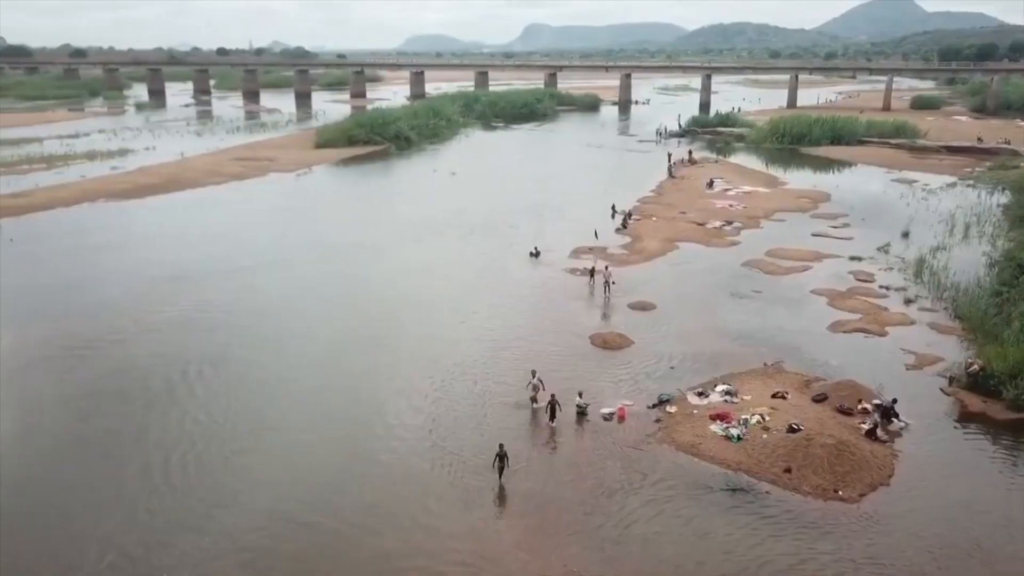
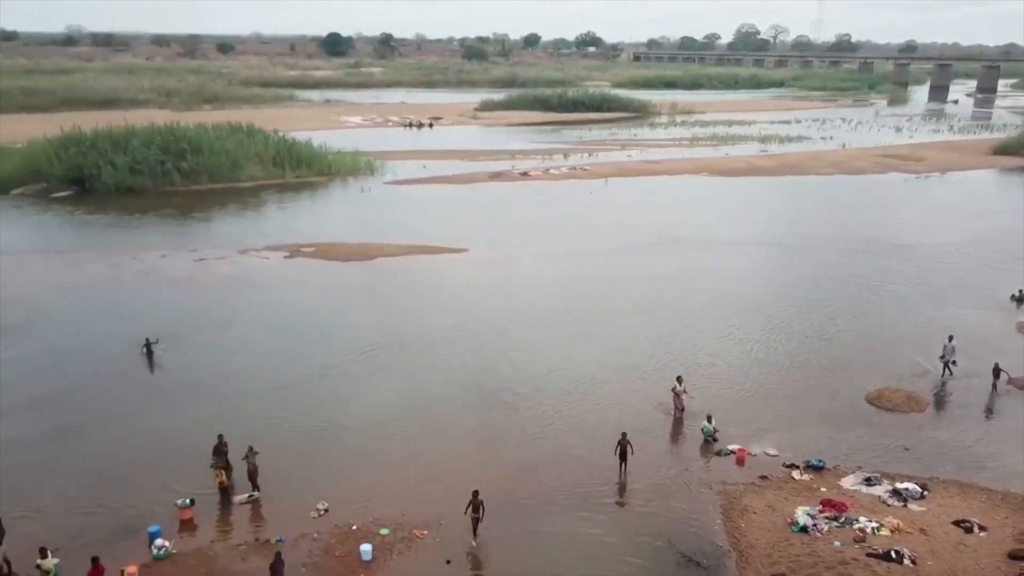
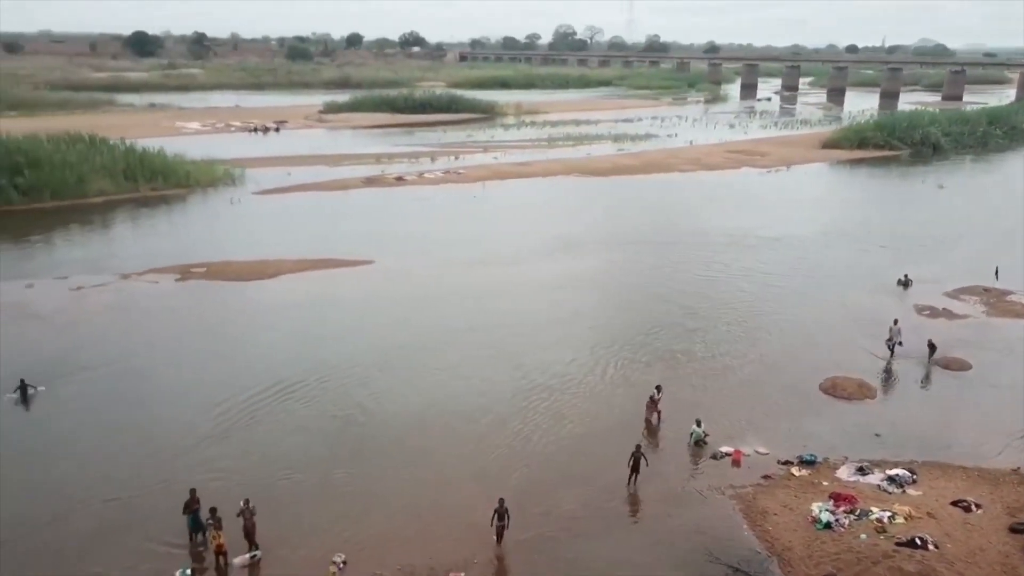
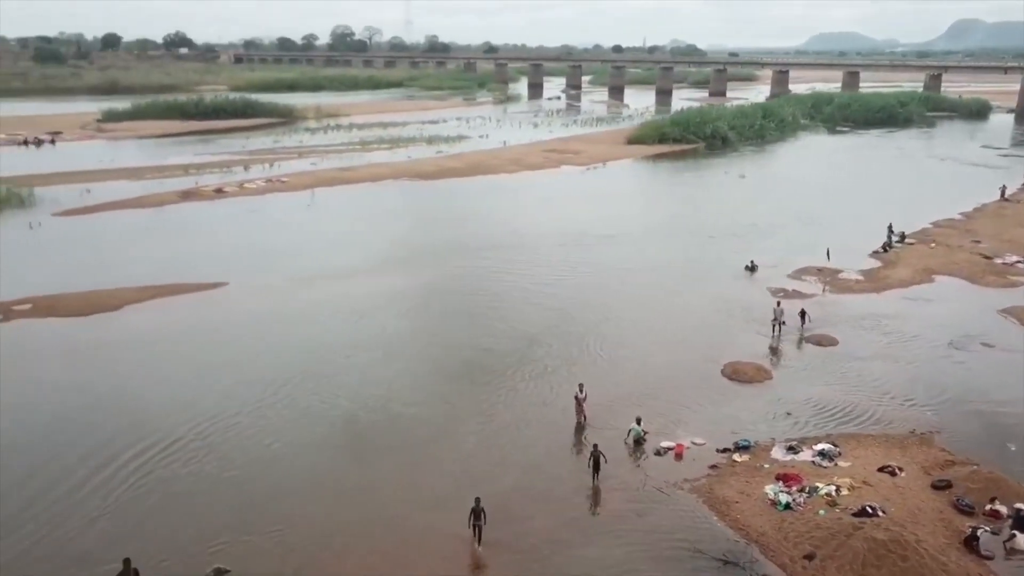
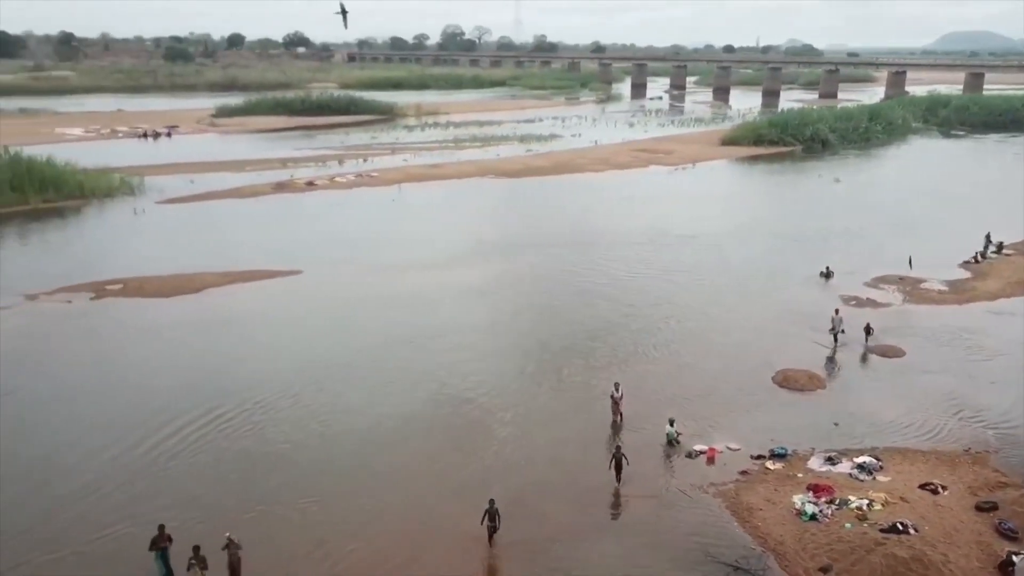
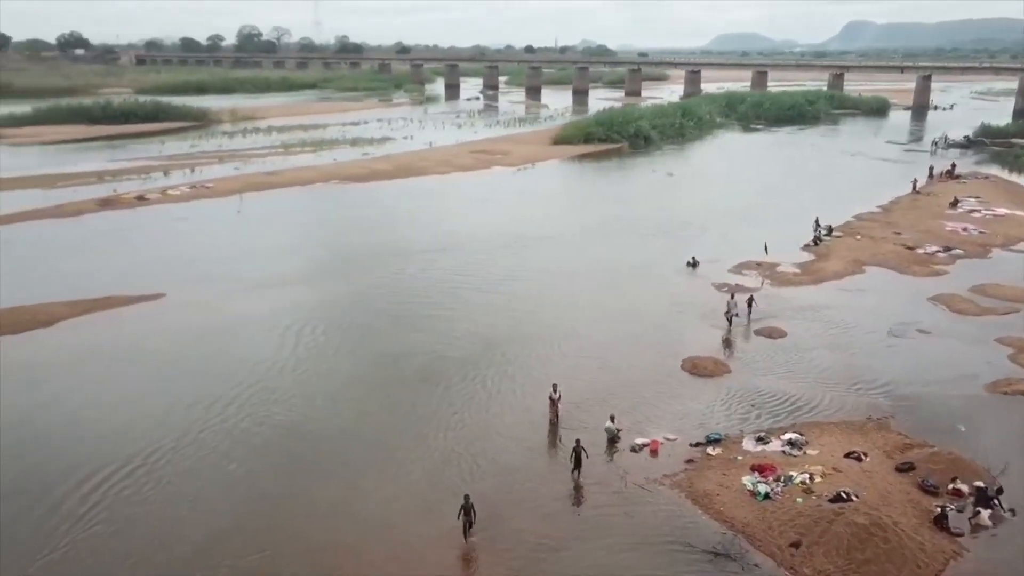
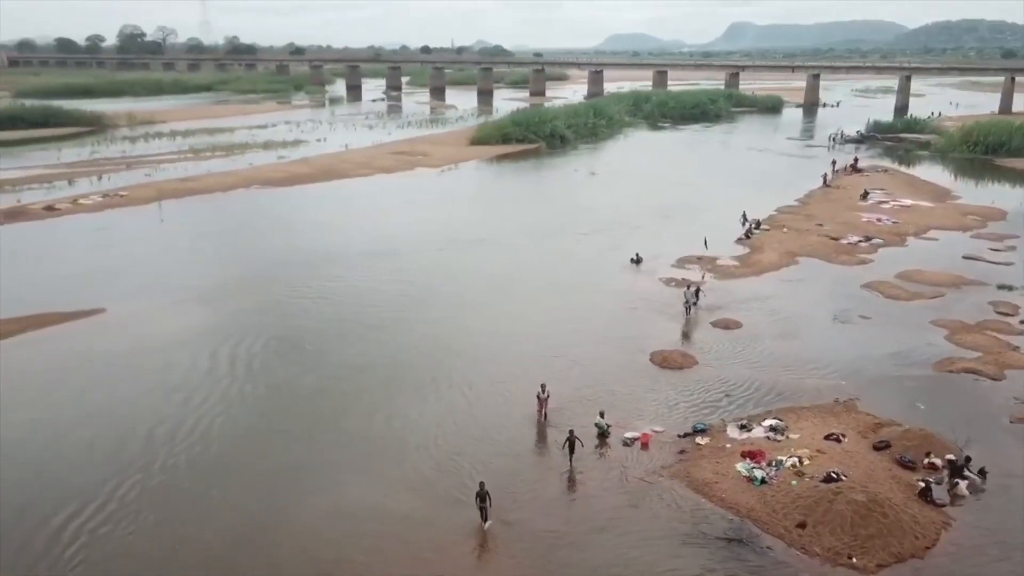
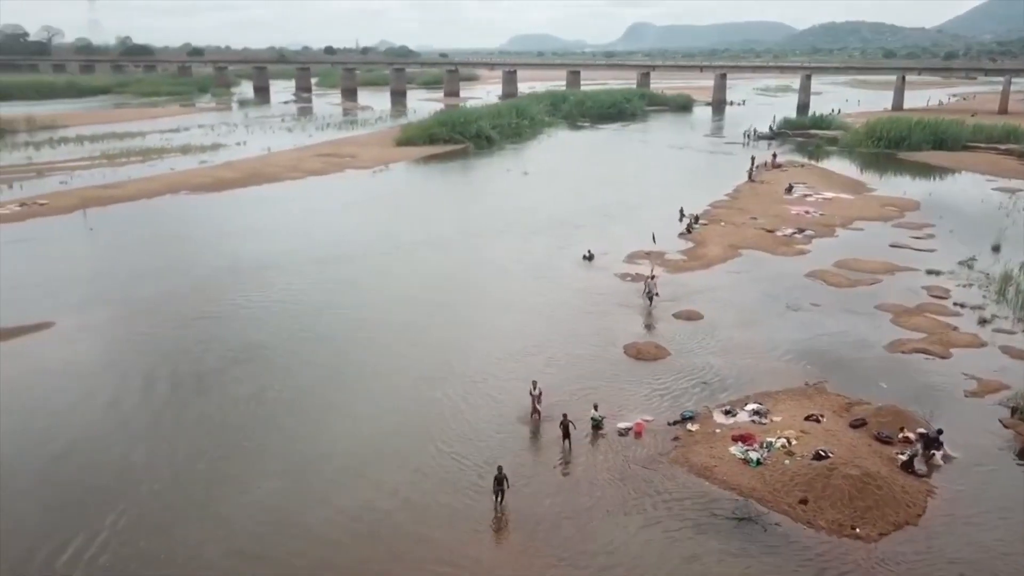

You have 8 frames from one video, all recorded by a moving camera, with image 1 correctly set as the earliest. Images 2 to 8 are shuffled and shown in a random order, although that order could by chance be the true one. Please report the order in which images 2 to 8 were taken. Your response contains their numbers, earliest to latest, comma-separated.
8, 7, 6, 4, 5, 3, 2
